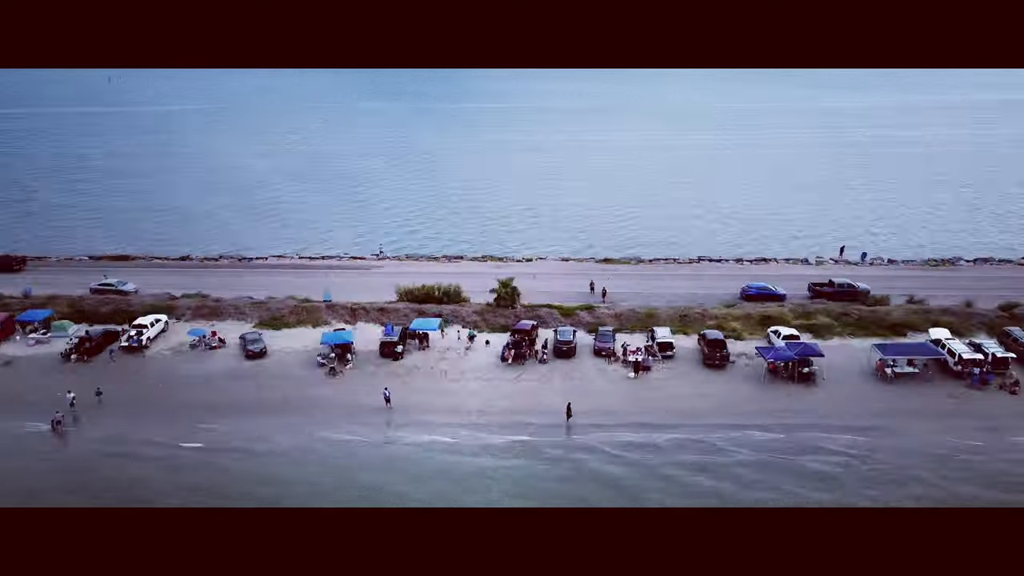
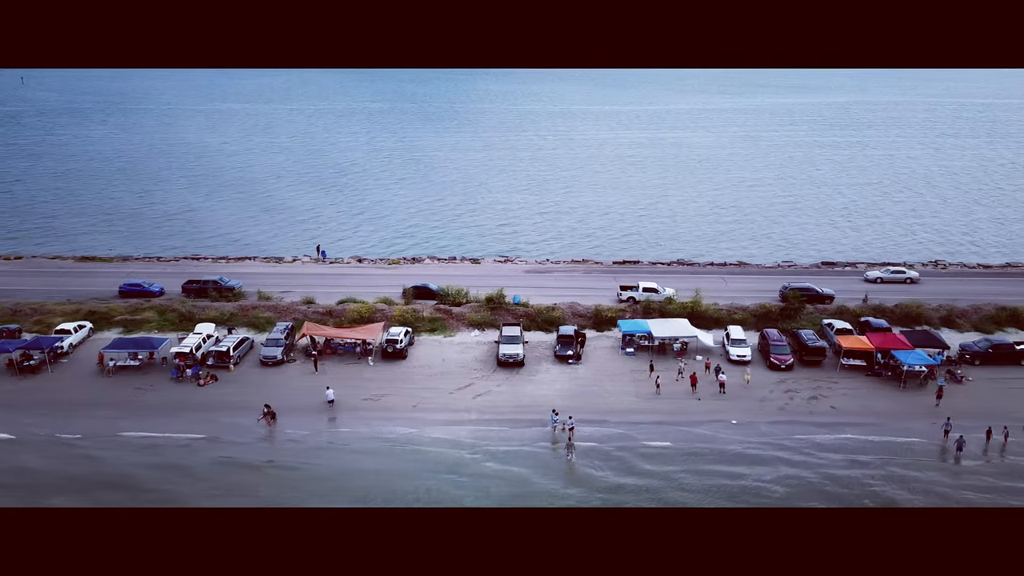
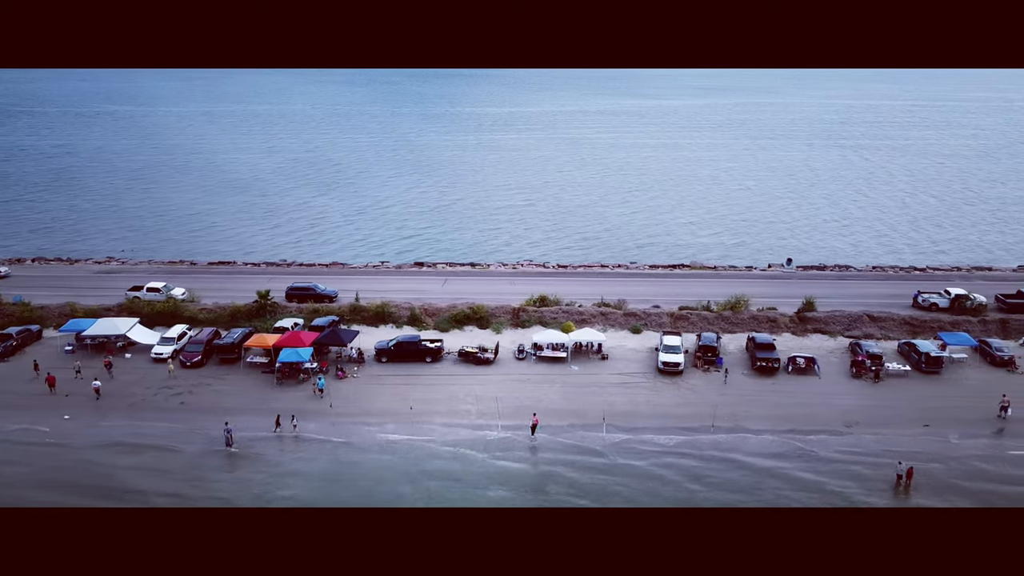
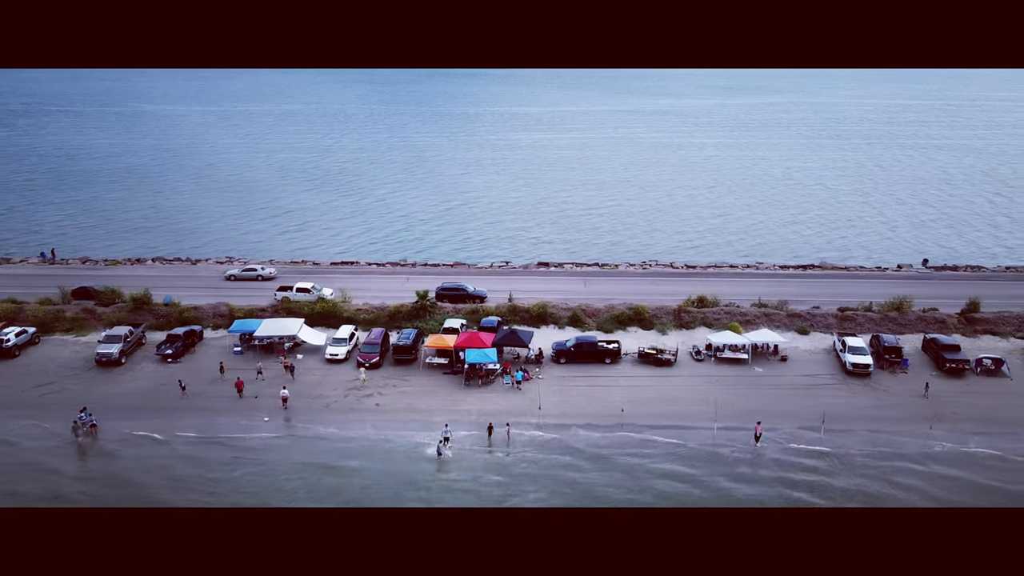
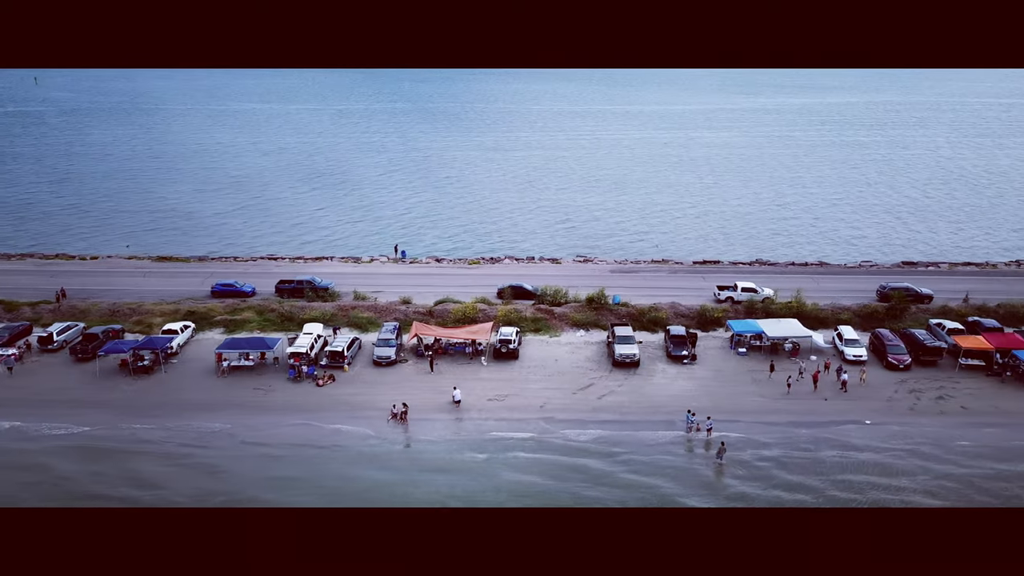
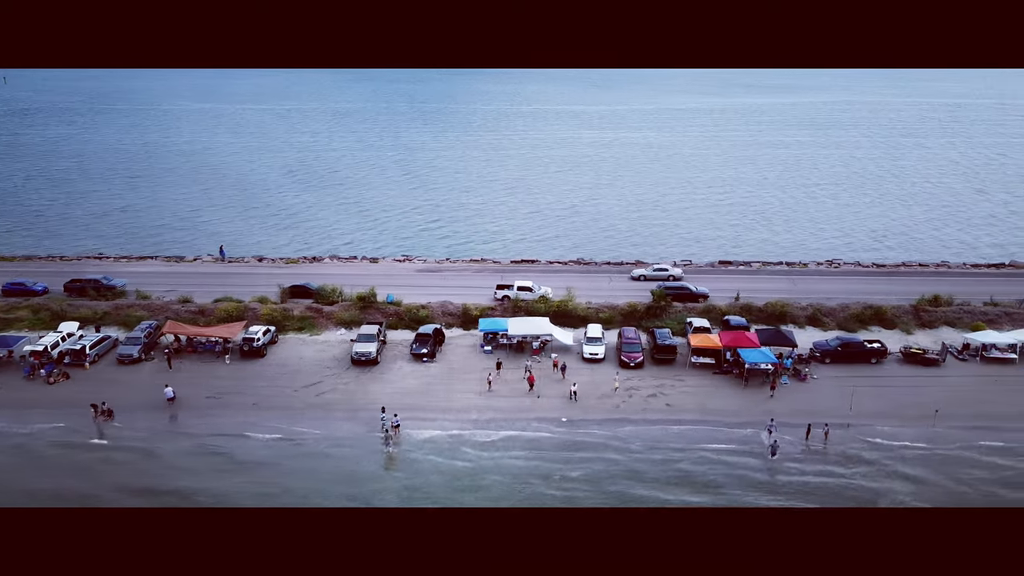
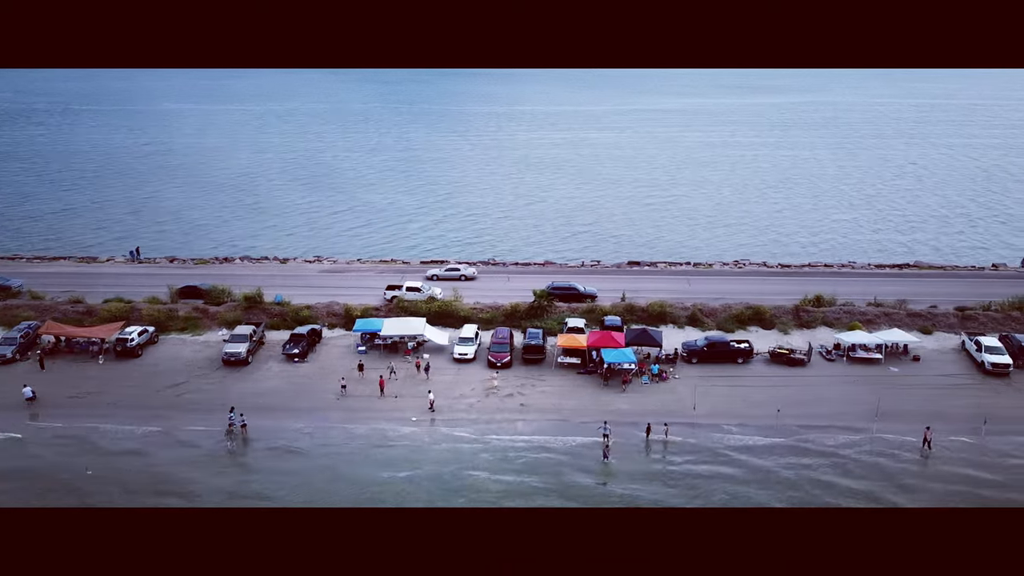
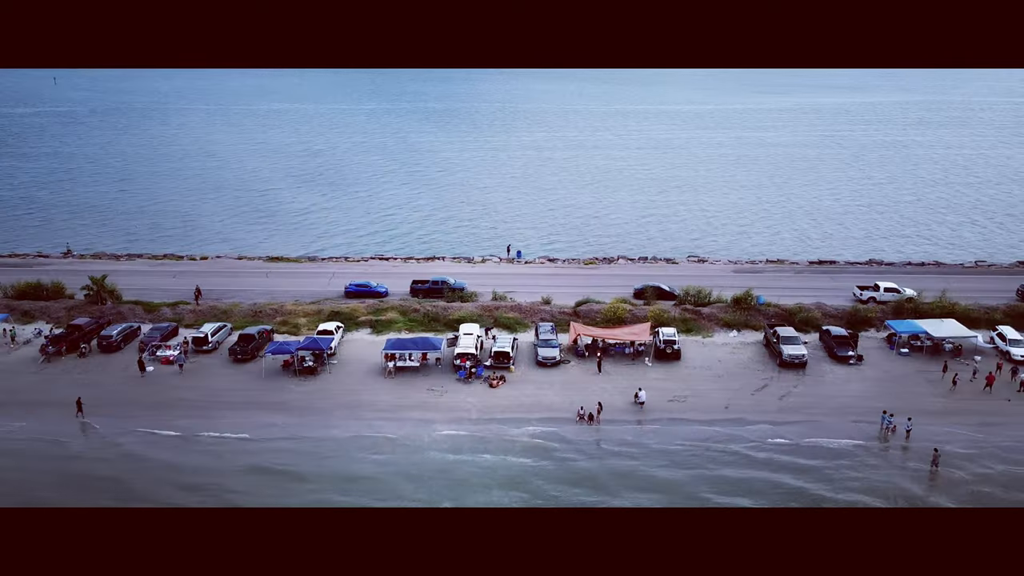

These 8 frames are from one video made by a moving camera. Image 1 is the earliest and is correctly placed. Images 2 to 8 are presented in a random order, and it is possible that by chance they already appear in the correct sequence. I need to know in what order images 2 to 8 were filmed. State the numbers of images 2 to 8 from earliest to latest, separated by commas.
8, 5, 2, 6, 7, 4, 3
